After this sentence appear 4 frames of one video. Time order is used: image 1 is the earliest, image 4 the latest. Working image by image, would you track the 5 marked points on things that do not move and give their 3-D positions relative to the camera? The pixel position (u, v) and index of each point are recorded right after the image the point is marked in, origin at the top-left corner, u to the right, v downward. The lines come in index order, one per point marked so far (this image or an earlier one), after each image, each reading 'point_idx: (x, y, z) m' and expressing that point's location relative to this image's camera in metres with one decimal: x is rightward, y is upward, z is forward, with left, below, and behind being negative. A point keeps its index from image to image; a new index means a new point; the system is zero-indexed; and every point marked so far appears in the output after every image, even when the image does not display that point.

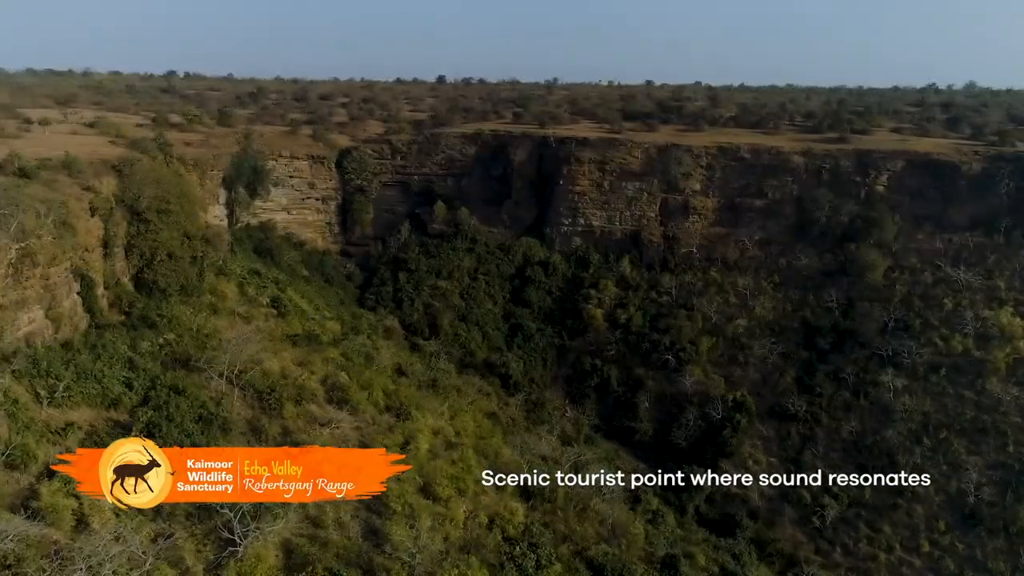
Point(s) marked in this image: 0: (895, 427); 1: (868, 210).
0: (+9.4, -3.4, +15.5) m
1: (+11.1, +2.4, +19.2) m
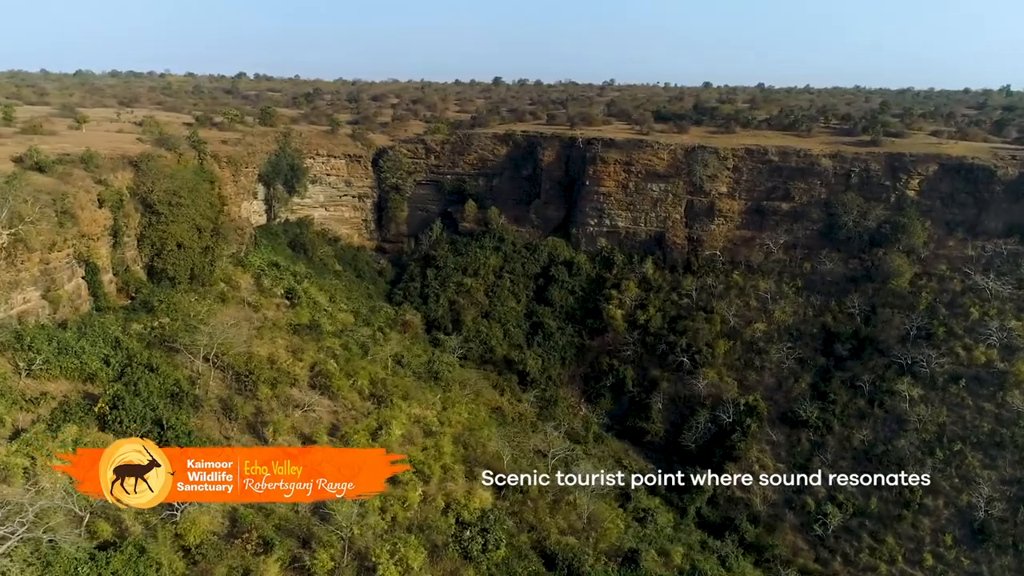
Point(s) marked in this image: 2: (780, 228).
0: (+9.5, -3.6, +15.0) m
1: (+11.6, +2.2, +18.7) m
2: (+8.7, +1.9, +20.0) m
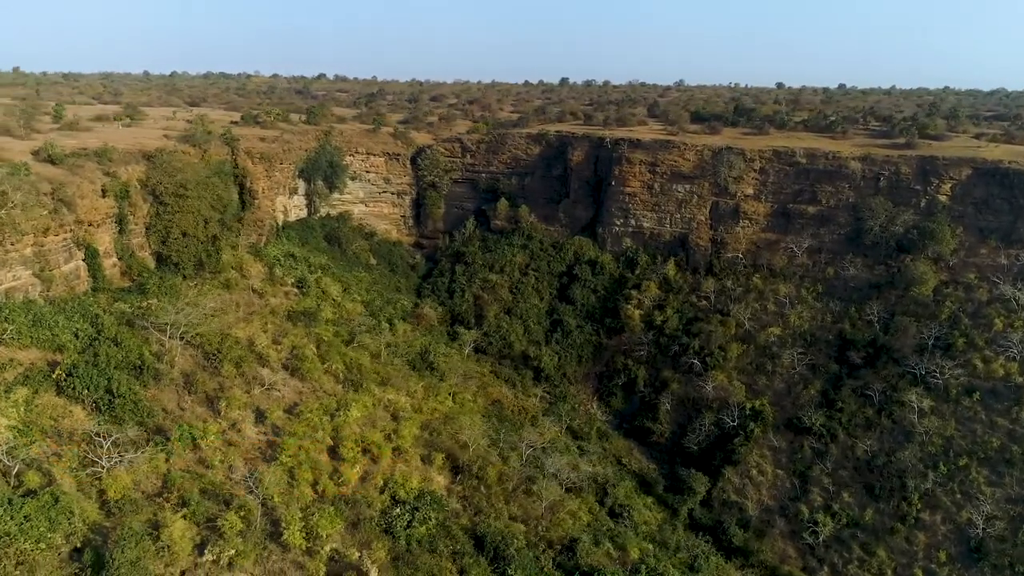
0: (+9.3, -3.8, +14.6) m
1: (+11.9, +2.0, +18.0) m
2: (+9.1, +1.8, +19.5) m
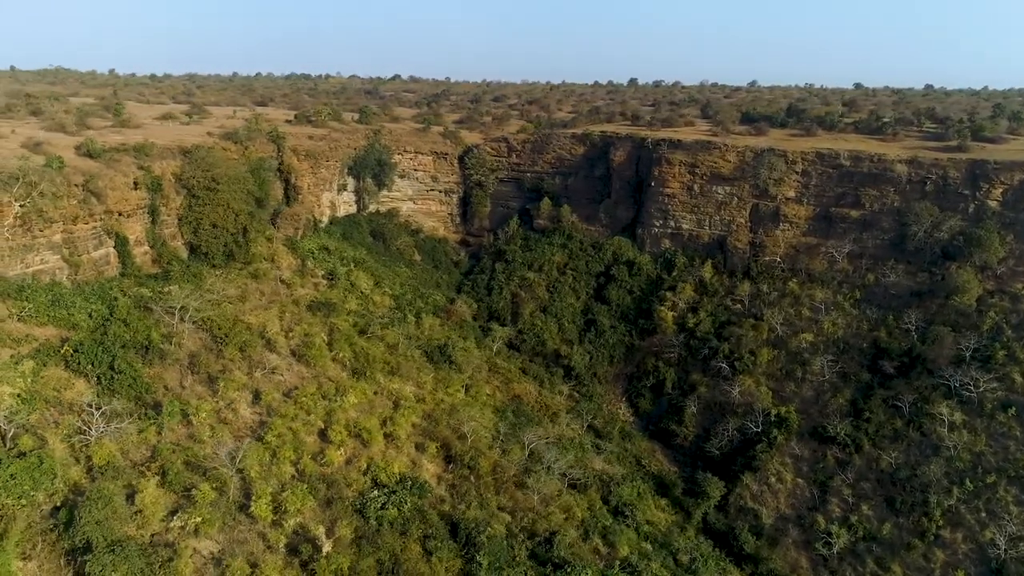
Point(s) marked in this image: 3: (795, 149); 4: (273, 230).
0: (+9.6, -4.0, +14.0) m
1: (+12.6, +1.7, +17.2) m
2: (+9.9, +1.6, +18.9) m
3: (+8.7, +4.4, +19.8) m
4: (-6.8, +1.8, +18.5) m
